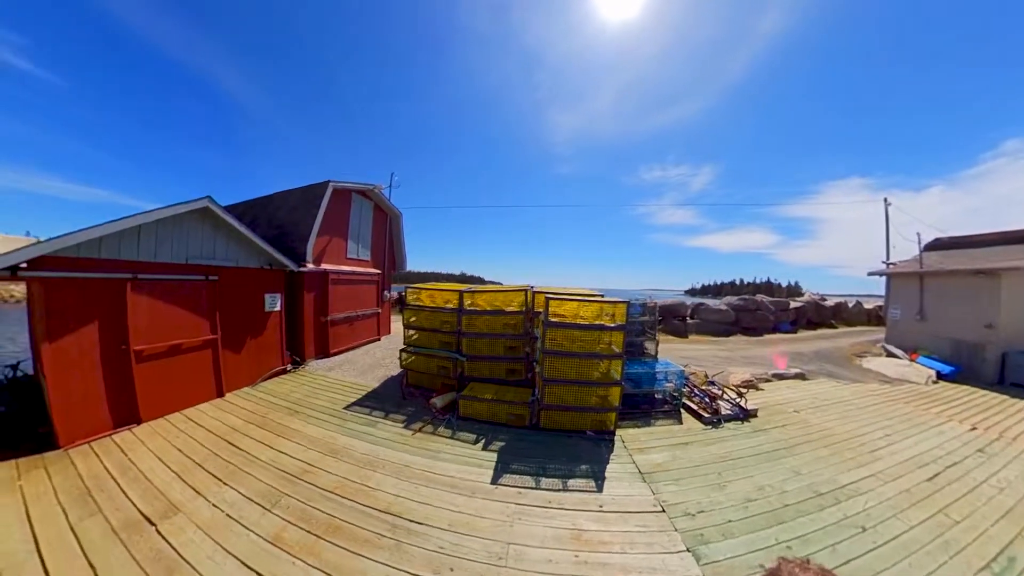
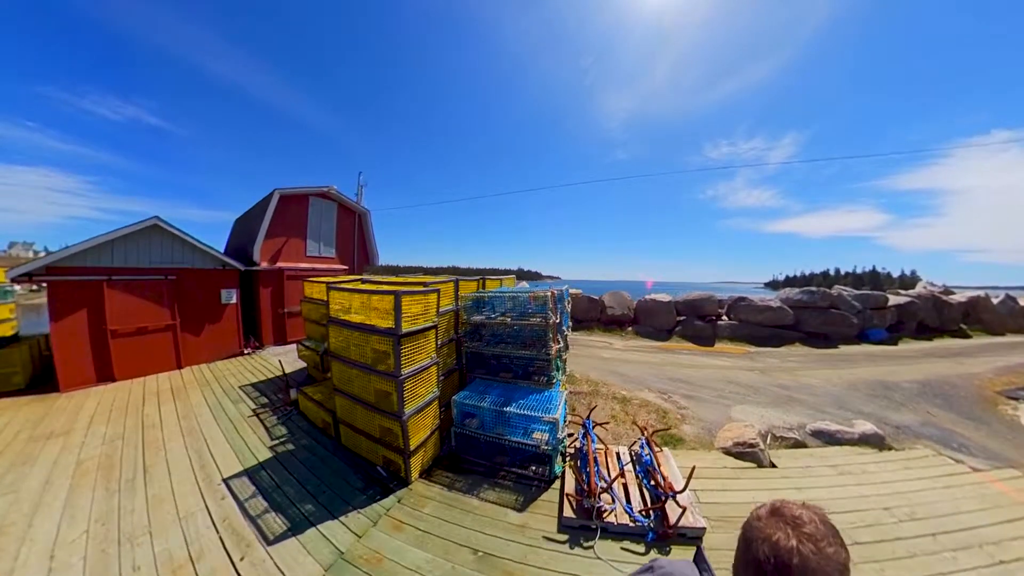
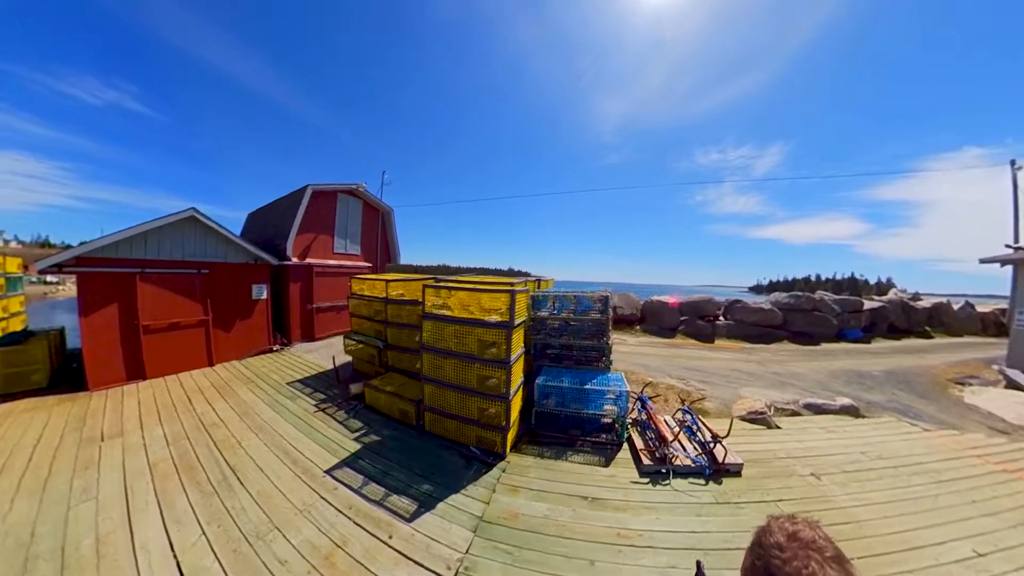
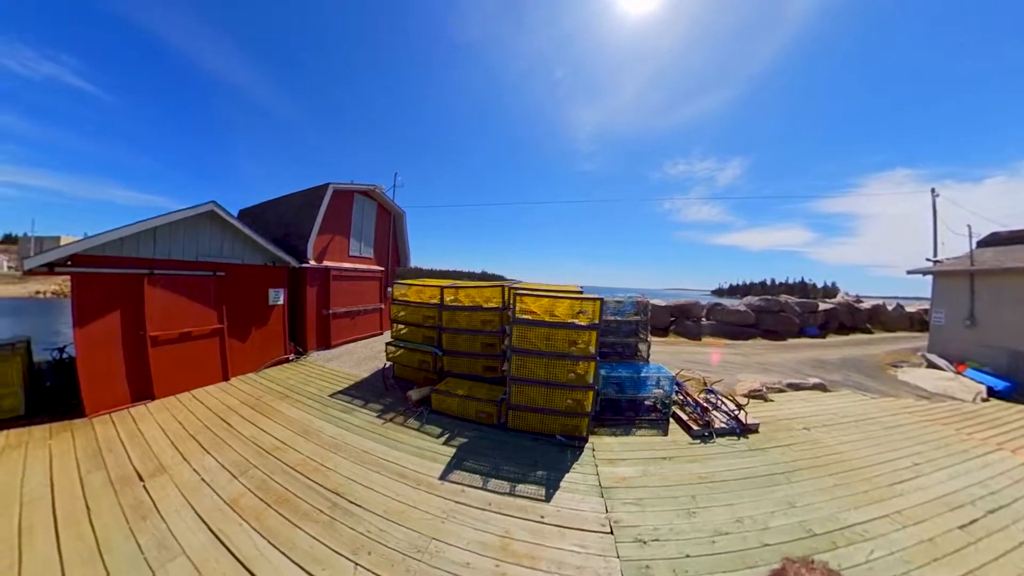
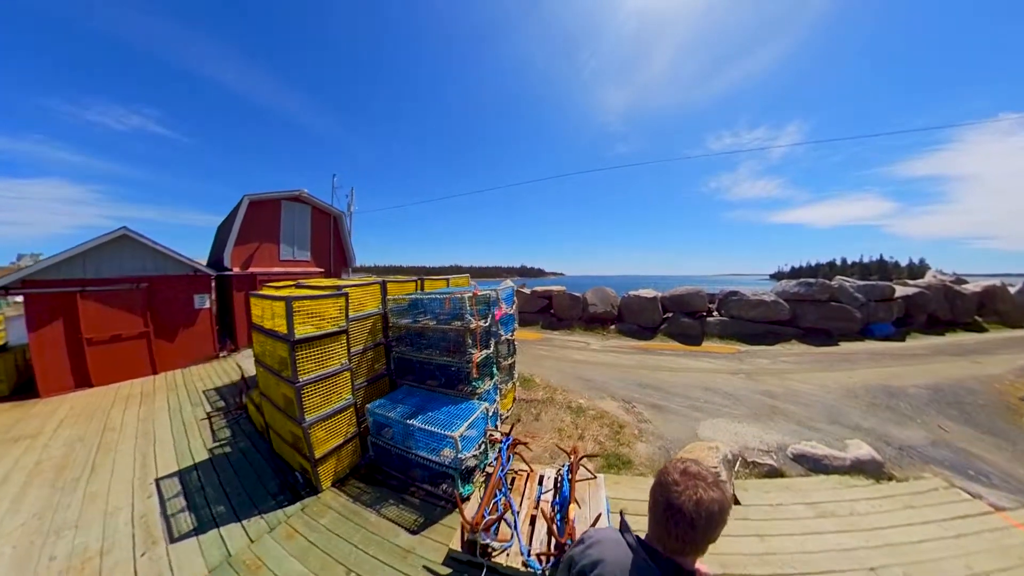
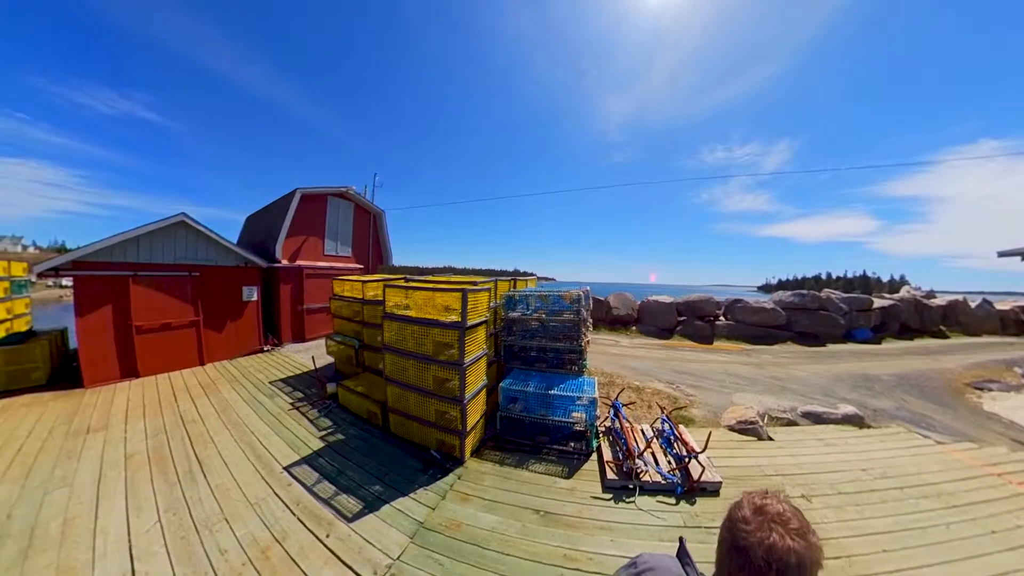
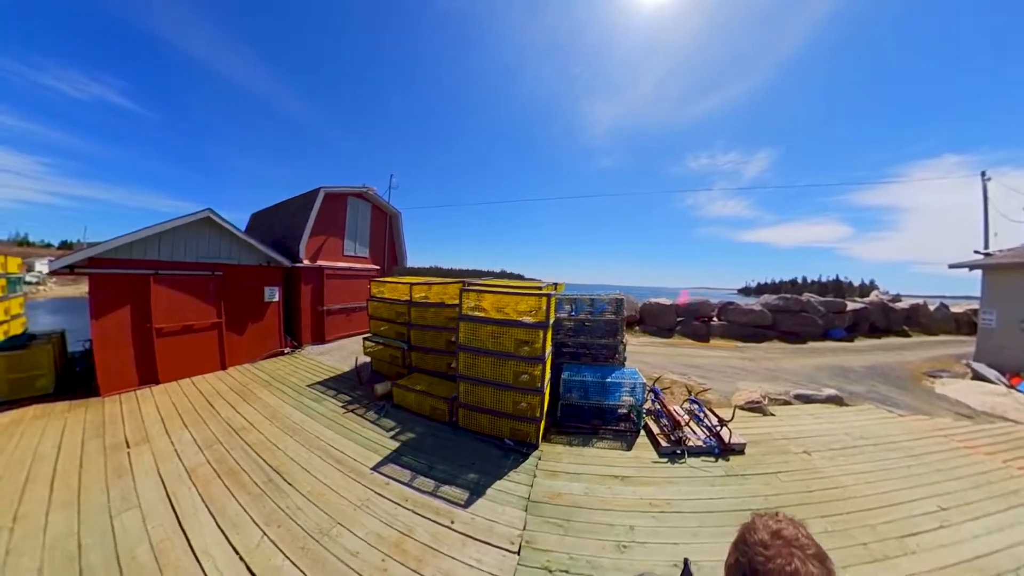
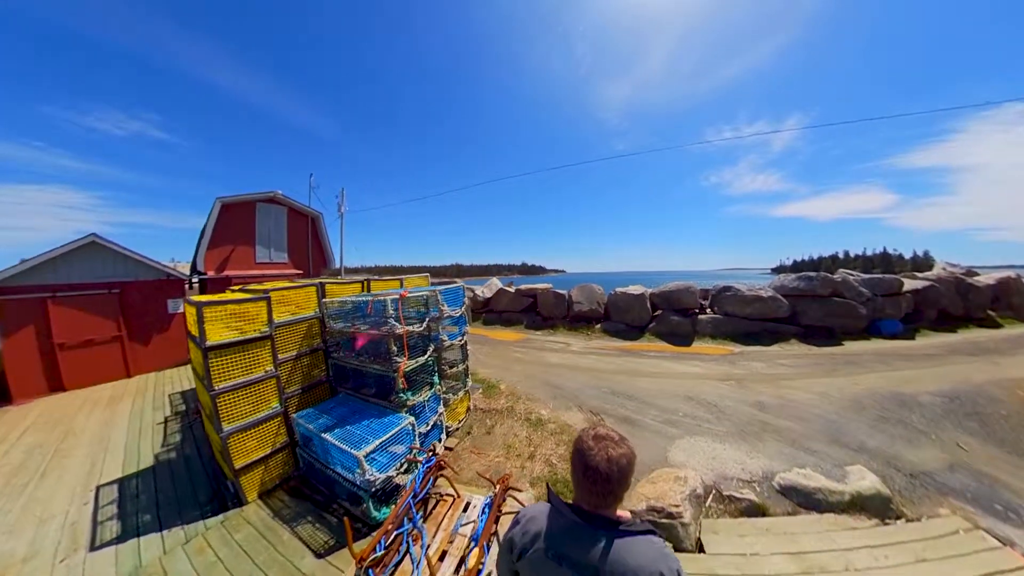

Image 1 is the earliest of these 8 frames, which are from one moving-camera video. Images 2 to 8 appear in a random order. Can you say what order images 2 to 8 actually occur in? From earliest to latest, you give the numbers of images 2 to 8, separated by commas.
4, 7, 3, 6, 2, 5, 8
